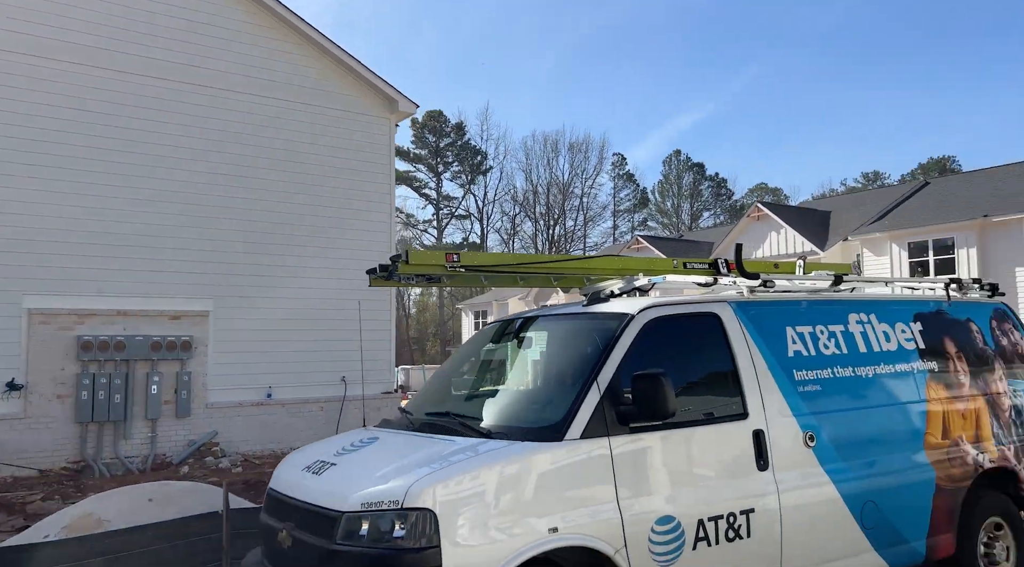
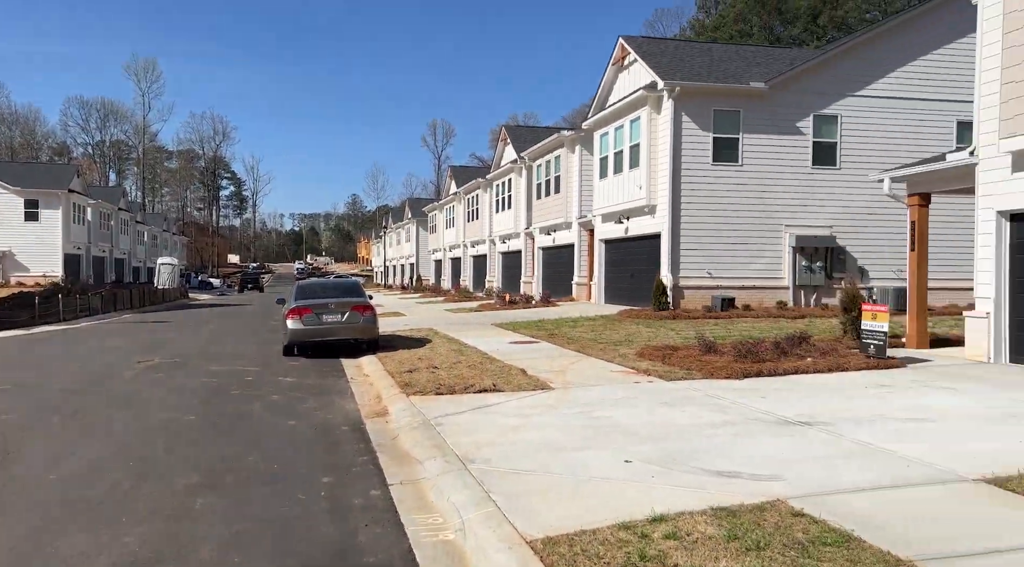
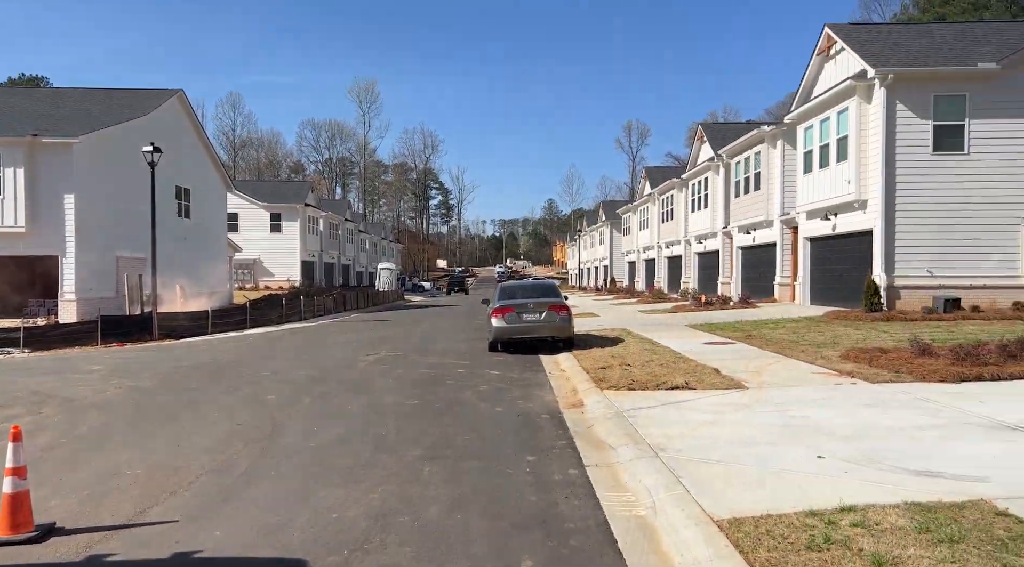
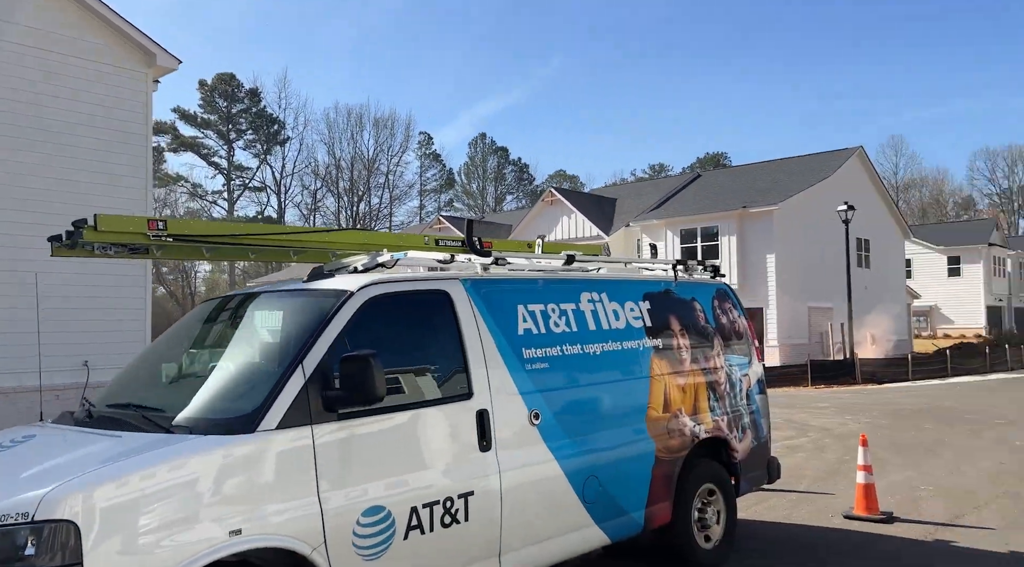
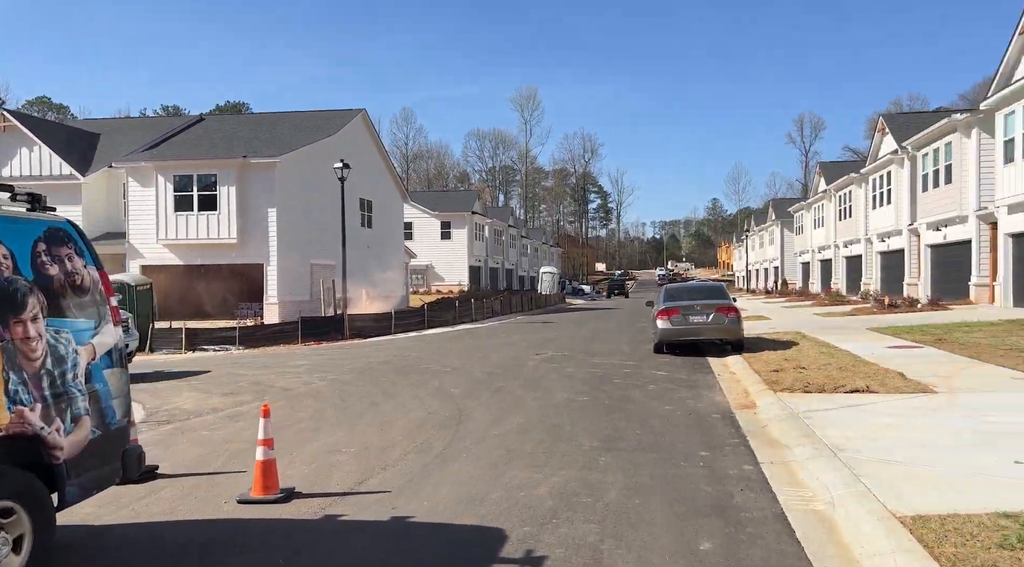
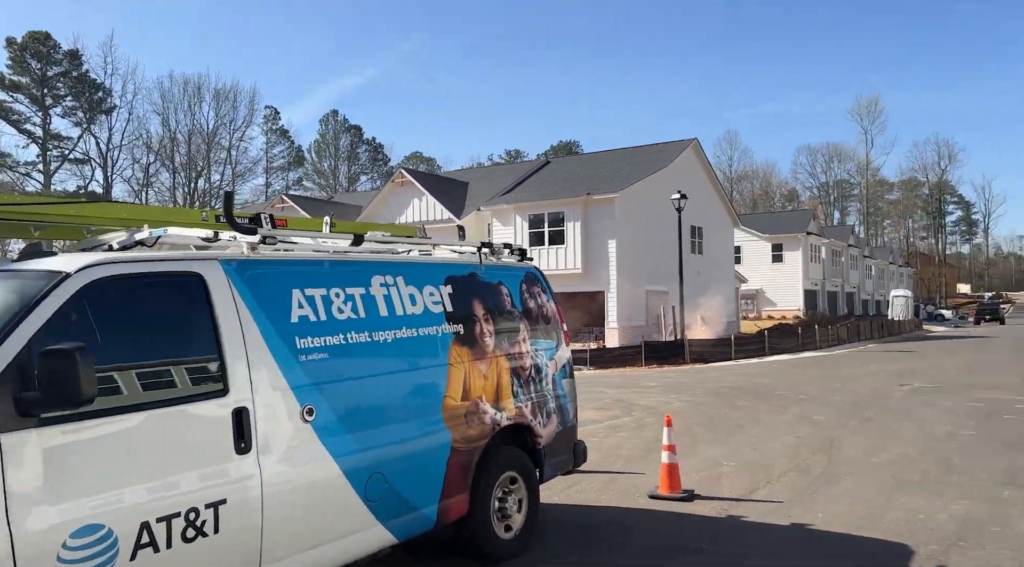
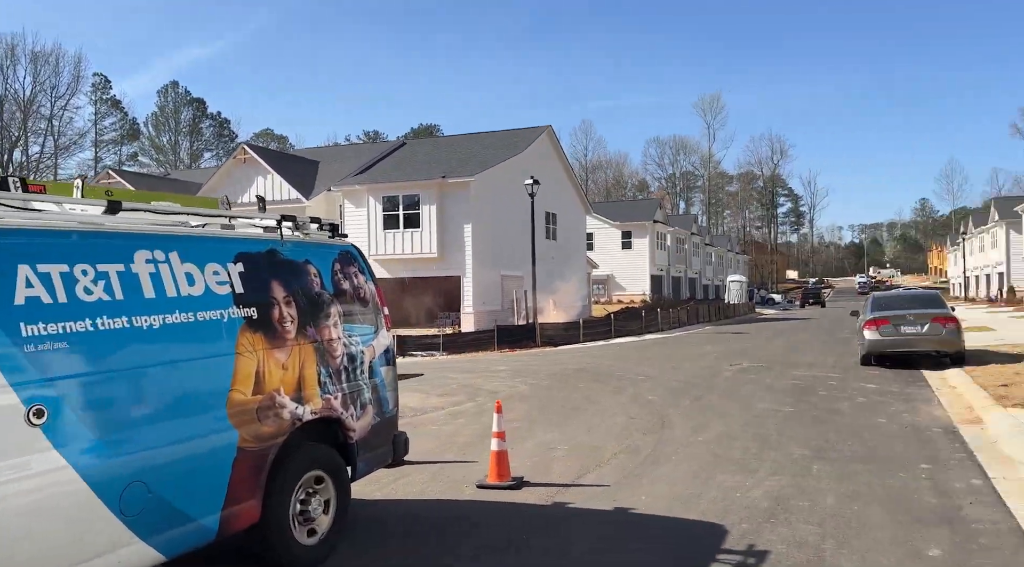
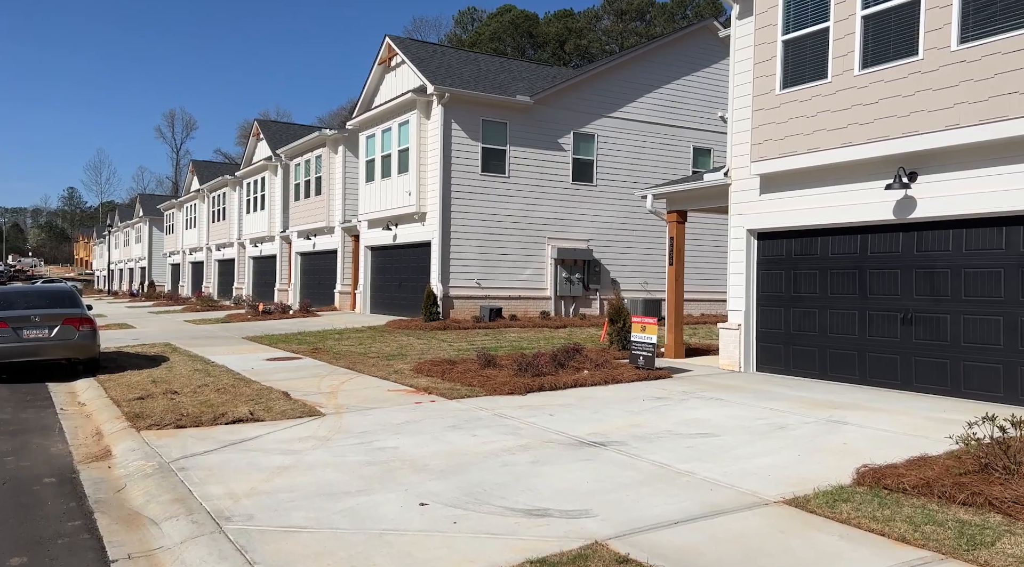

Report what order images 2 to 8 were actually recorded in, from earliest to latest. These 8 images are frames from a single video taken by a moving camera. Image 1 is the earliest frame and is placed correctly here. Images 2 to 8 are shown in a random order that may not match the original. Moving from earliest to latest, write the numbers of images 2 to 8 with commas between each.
4, 6, 7, 5, 3, 2, 8
